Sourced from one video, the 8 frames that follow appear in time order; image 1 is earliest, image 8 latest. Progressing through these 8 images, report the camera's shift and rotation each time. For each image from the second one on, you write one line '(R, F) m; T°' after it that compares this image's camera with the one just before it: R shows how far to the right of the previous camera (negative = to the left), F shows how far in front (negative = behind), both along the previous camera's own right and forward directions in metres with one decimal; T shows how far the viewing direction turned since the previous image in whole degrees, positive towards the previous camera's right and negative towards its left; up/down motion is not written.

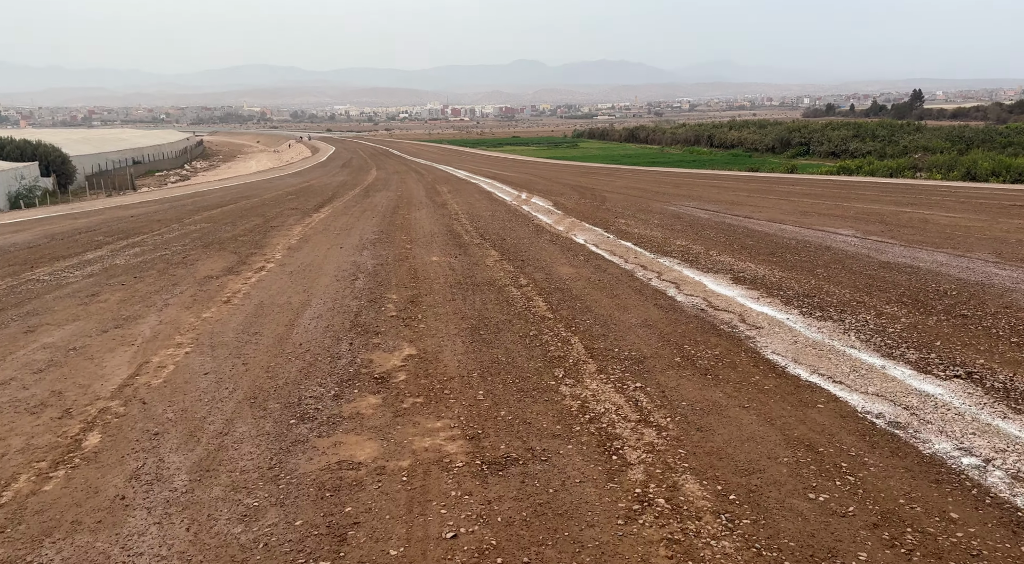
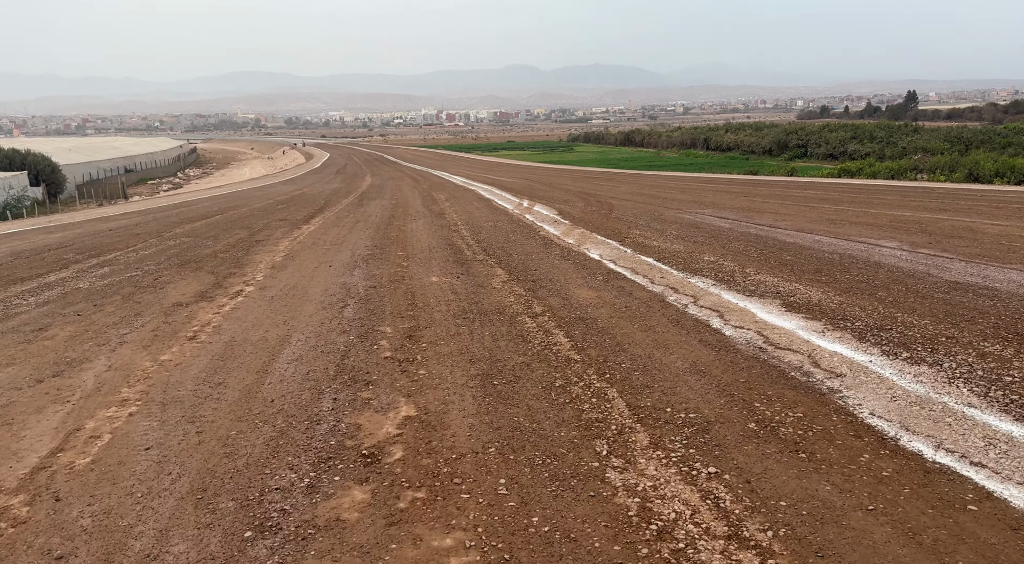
(-0.2, +1.5) m; 0°
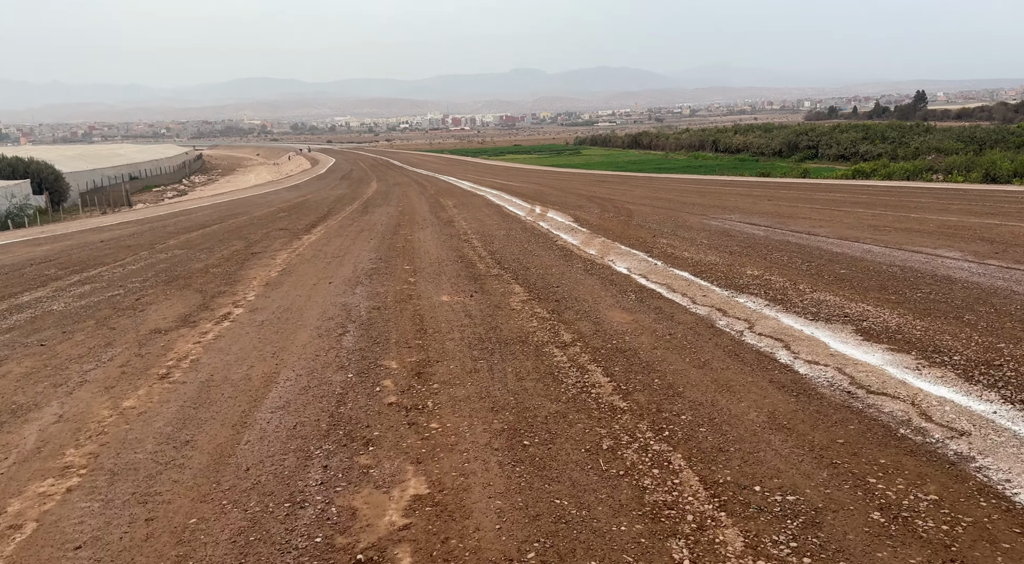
(-0.2, +1.3) m; -1°
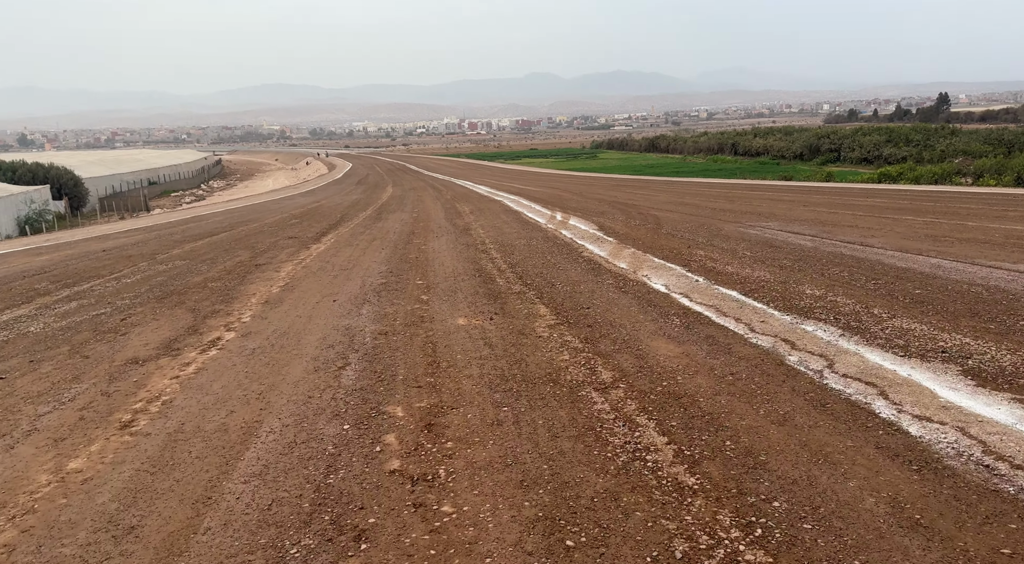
(-0.1, +1.3) m; -1°
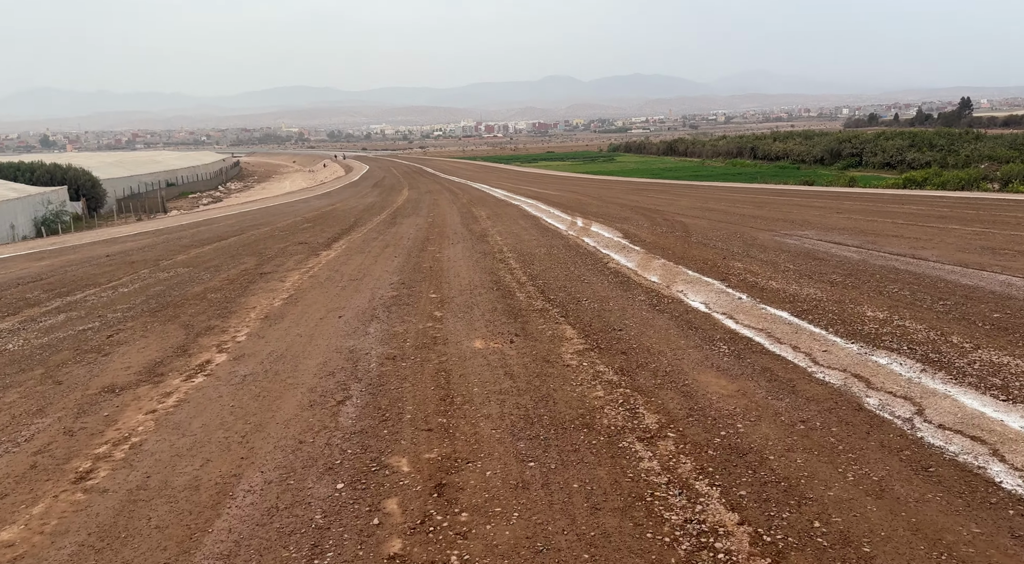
(-0.1, +1.0) m; -1°
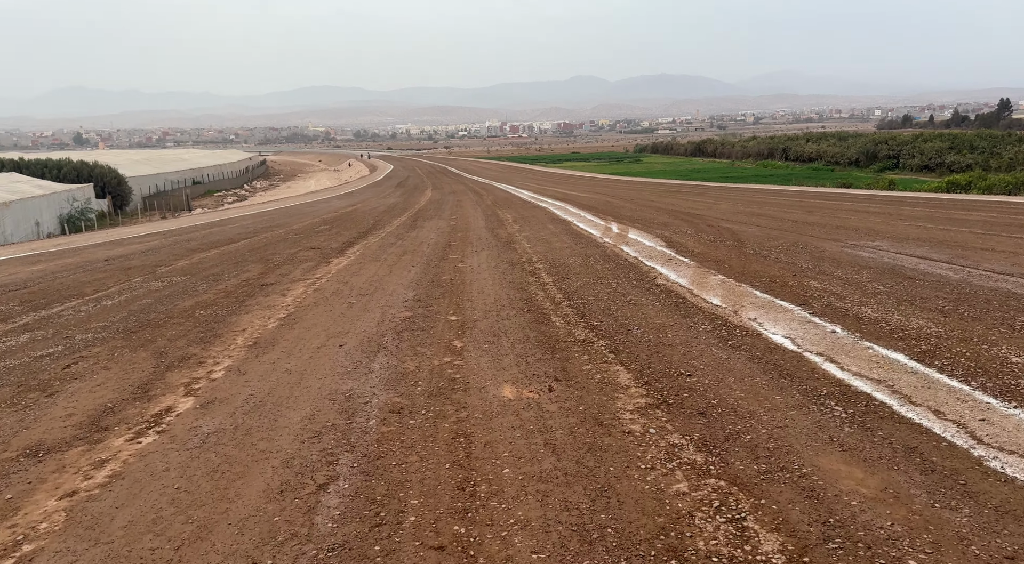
(-0.2, +1.8) m; -2°
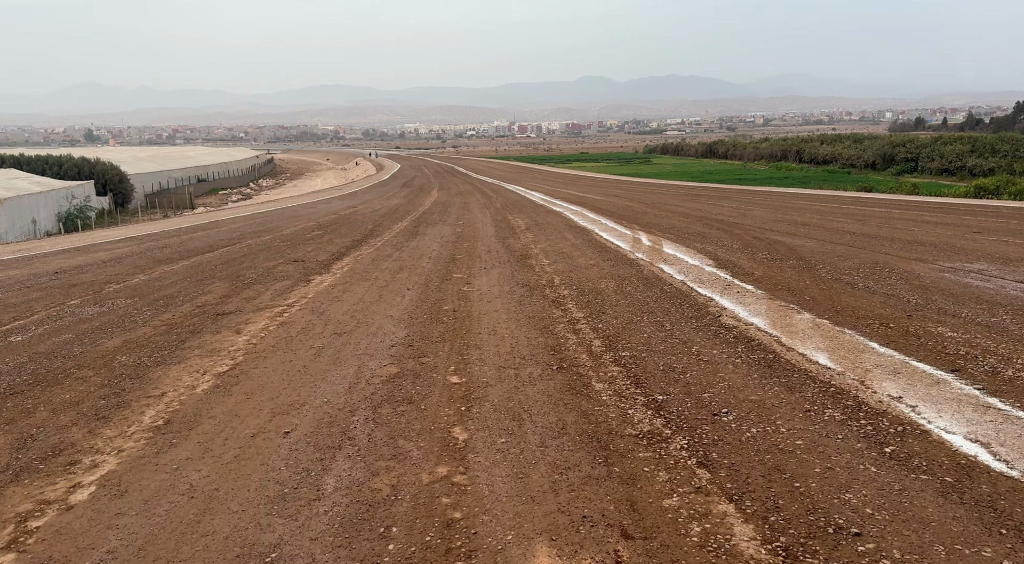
(-0.2, +2.9) m; -1°
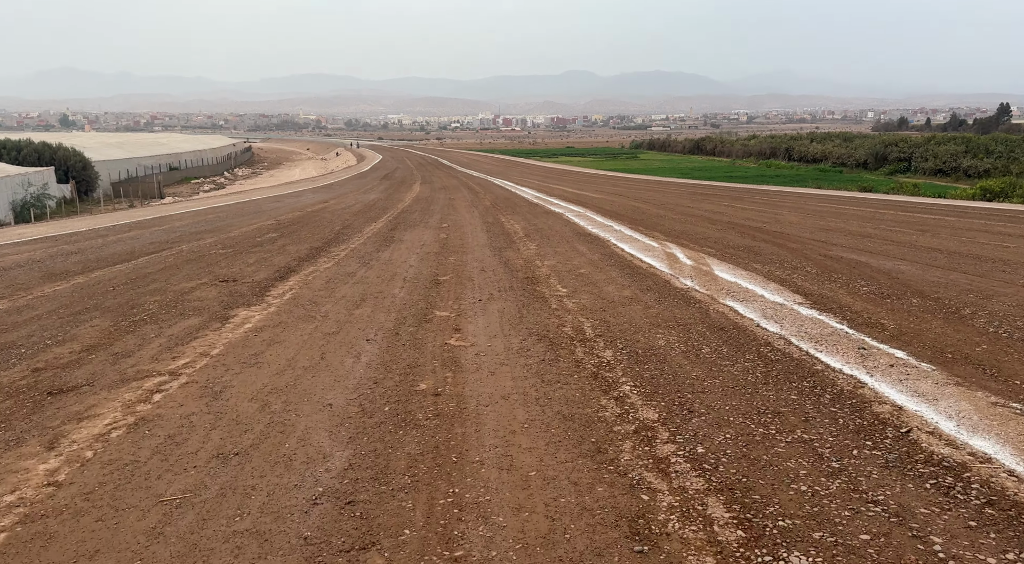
(-0.3, +4.2) m; +1°
